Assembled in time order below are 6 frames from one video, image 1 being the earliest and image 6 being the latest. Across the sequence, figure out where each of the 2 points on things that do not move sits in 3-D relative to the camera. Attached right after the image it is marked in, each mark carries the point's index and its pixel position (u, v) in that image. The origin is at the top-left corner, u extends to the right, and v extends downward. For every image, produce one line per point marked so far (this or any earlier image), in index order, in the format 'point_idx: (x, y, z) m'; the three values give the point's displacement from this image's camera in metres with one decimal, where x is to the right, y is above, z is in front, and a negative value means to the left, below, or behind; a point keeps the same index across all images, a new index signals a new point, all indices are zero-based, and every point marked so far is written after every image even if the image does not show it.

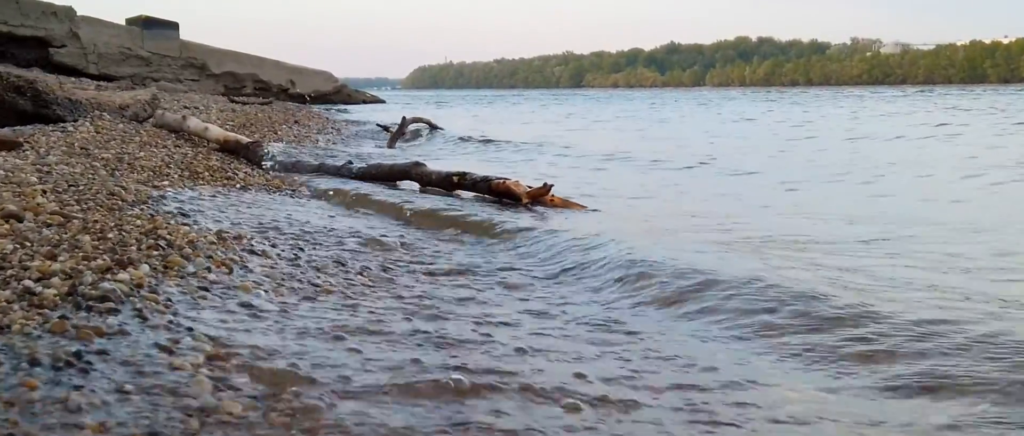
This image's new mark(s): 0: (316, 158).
0: (-1.5, +0.4, +9.3) m
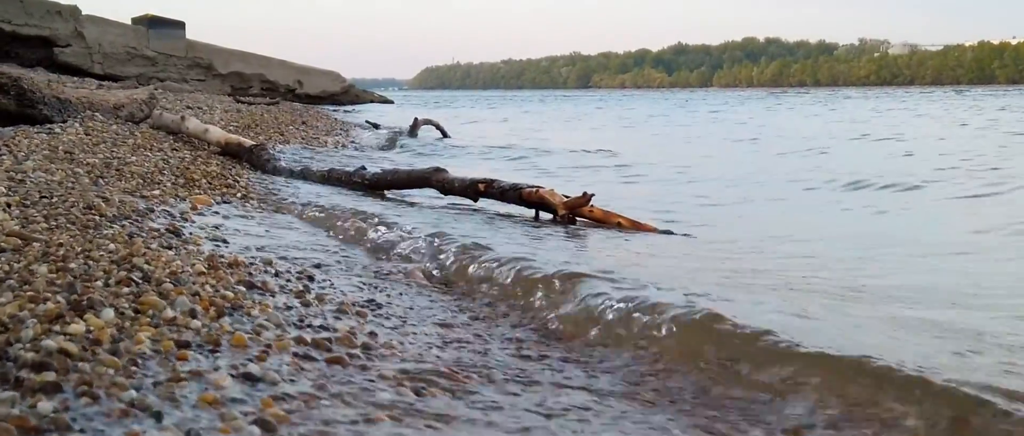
0: (-1.4, +0.4, +8.8) m
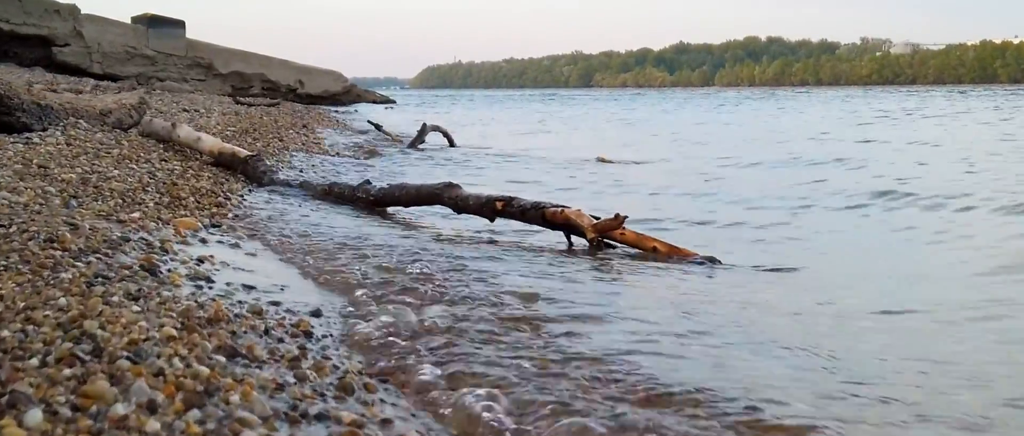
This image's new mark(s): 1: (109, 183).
0: (-1.3, +0.3, +8.3) m
1: (-1.5, +0.1, +4.7) m
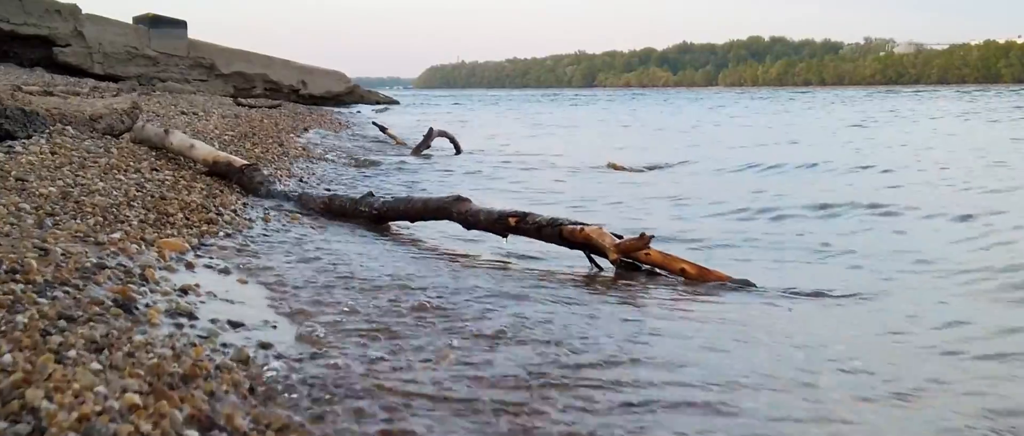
0: (-1.2, +0.2, +7.9) m
1: (-1.5, +0.1, +4.3) m
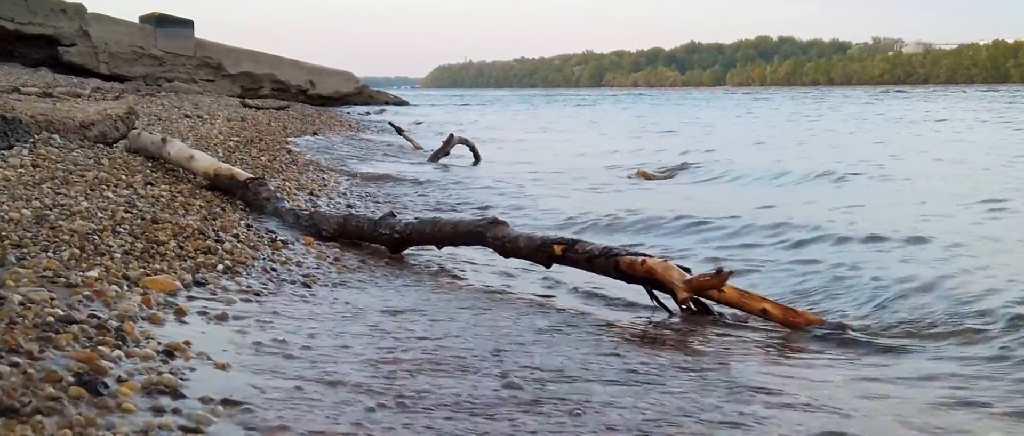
0: (-1.1, +0.1, +7.4) m
1: (-1.4, 0.0, +3.8) m
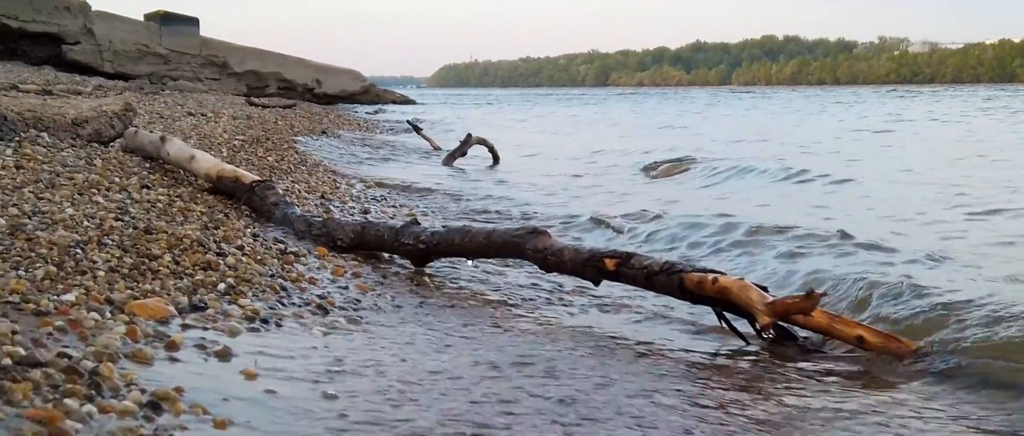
0: (-0.9, +0.1, +6.9) m
1: (-1.2, 0.0, +3.3) m
